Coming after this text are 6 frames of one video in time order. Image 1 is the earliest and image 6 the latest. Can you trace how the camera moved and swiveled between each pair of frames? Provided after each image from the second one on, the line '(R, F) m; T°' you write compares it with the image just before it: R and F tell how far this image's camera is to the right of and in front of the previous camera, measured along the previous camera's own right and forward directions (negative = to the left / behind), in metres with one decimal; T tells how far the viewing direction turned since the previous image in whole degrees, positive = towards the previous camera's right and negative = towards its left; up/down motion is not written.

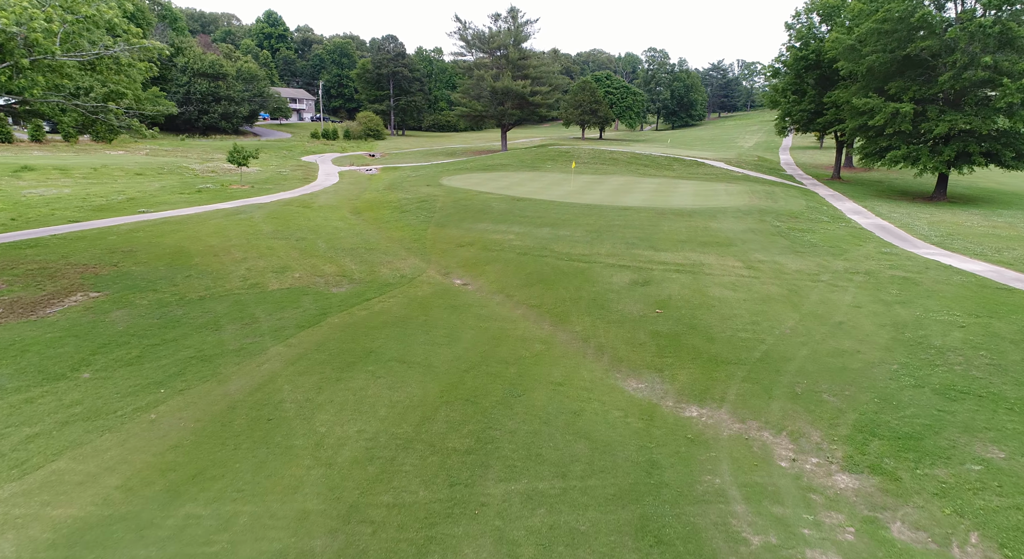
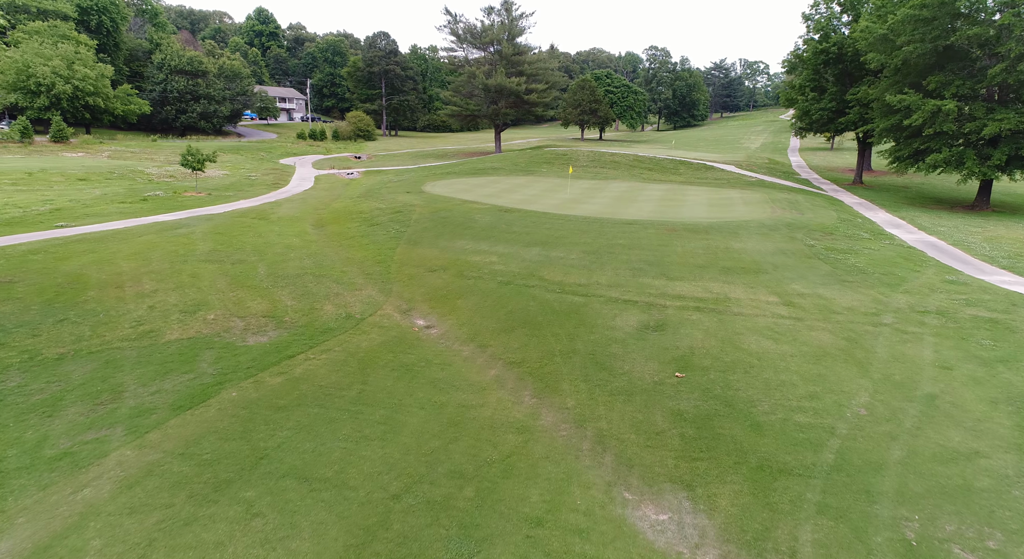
(+0.5, +2.7) m; 0°
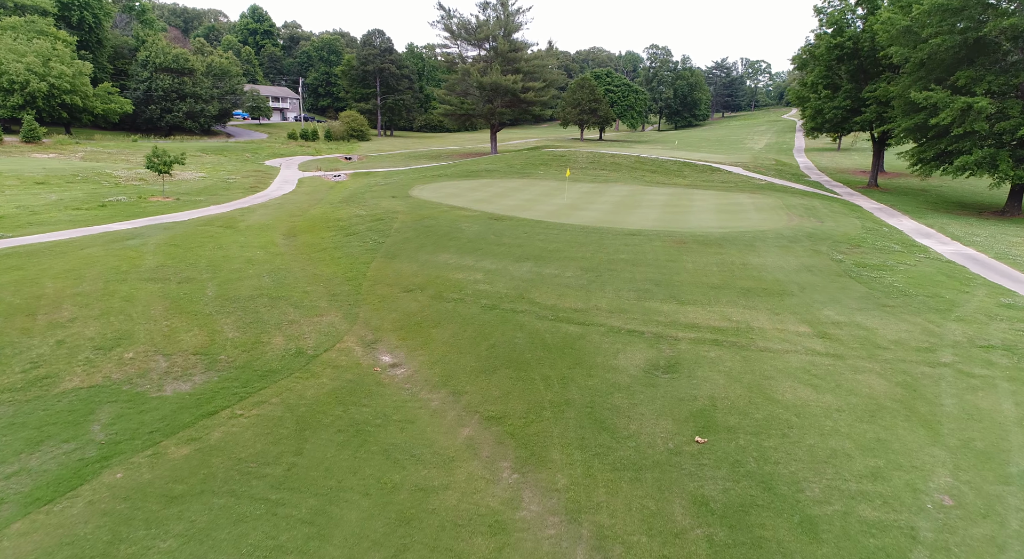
(+0.3, +1.6) m; 0°
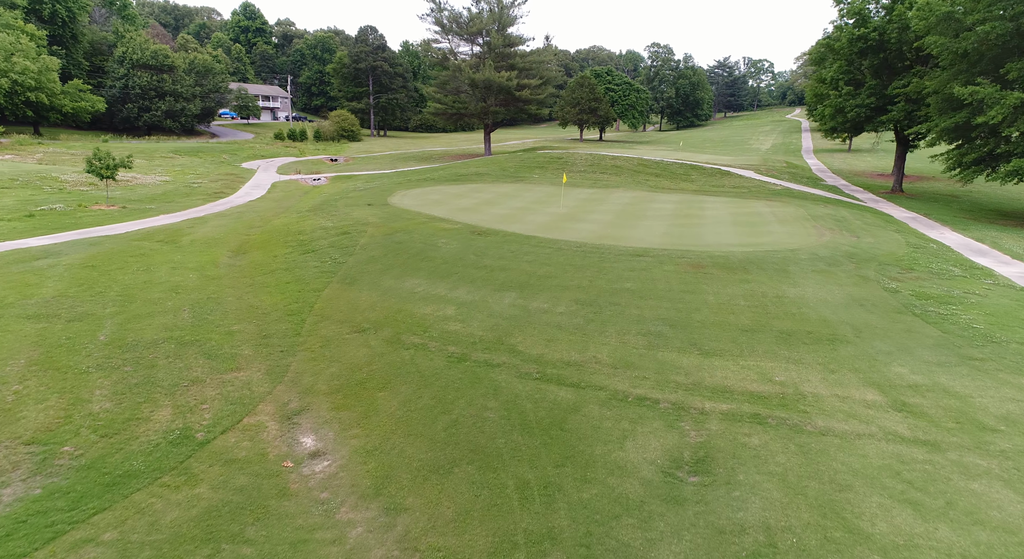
(+0.4, +2.3) m; 0°
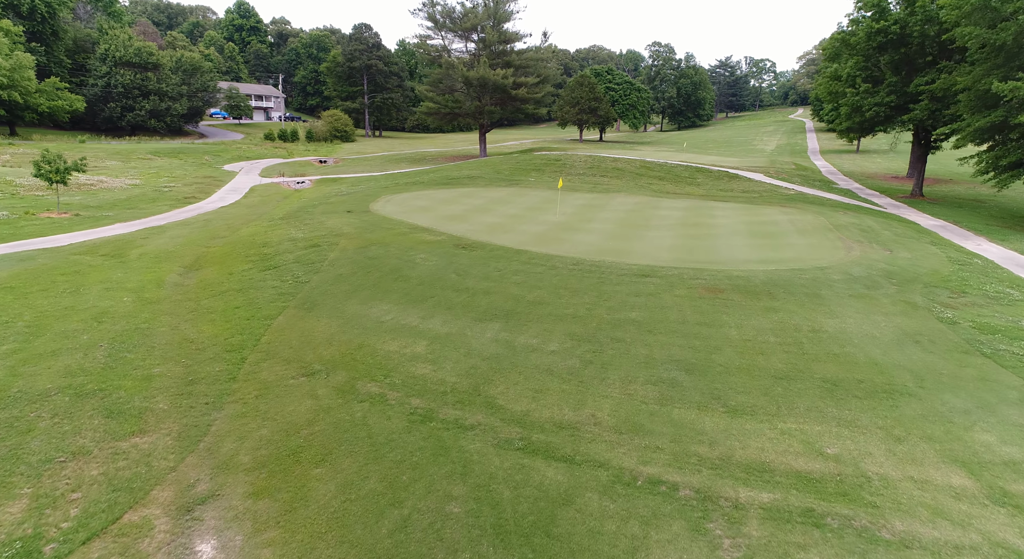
(+0.3, +1.6) m; 0°
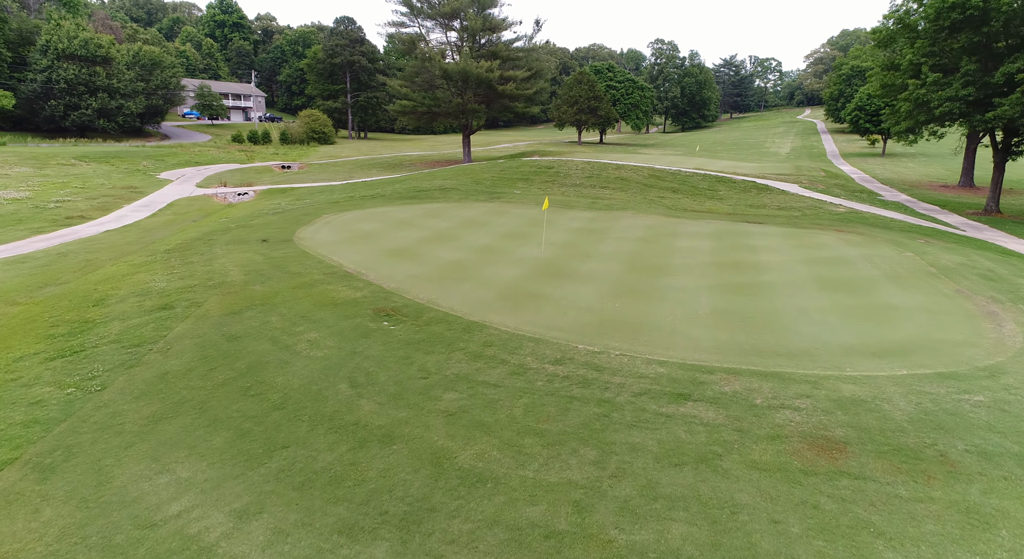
(+0.8, +4.8) m; 0°
